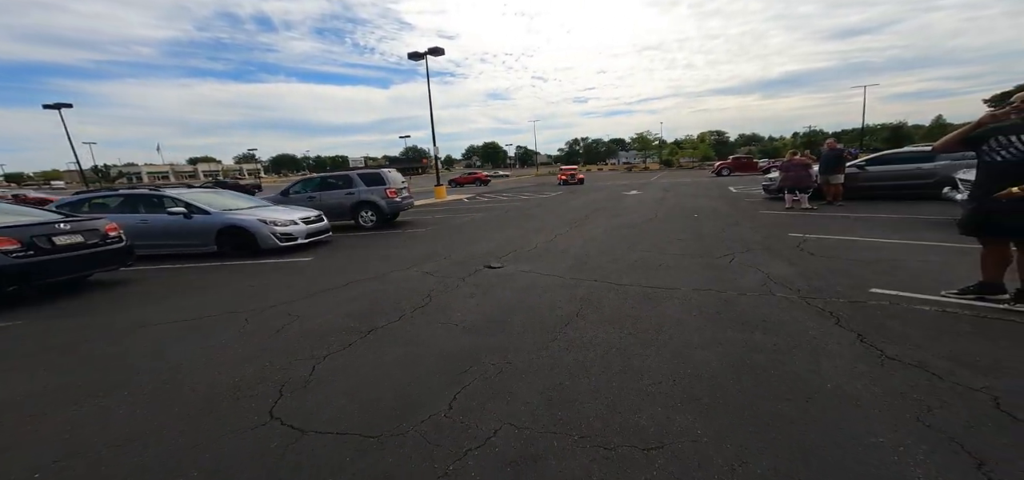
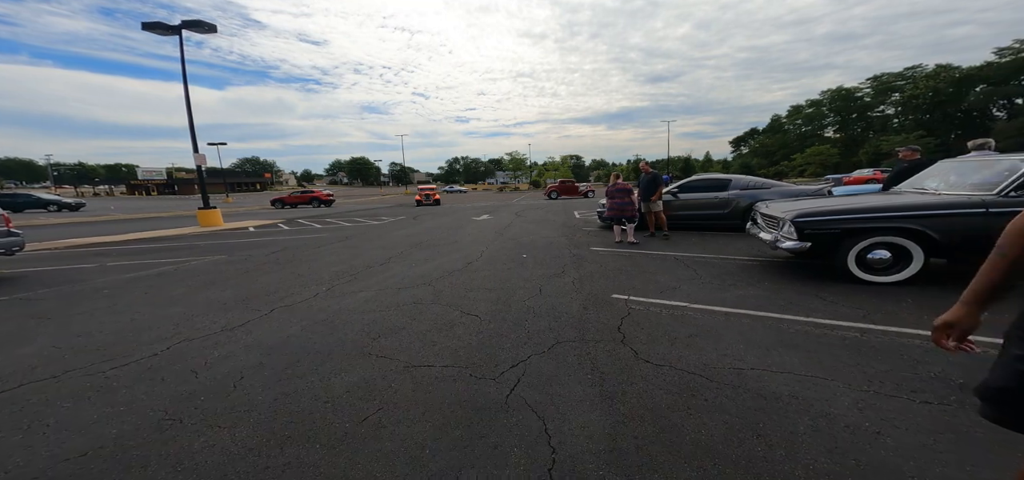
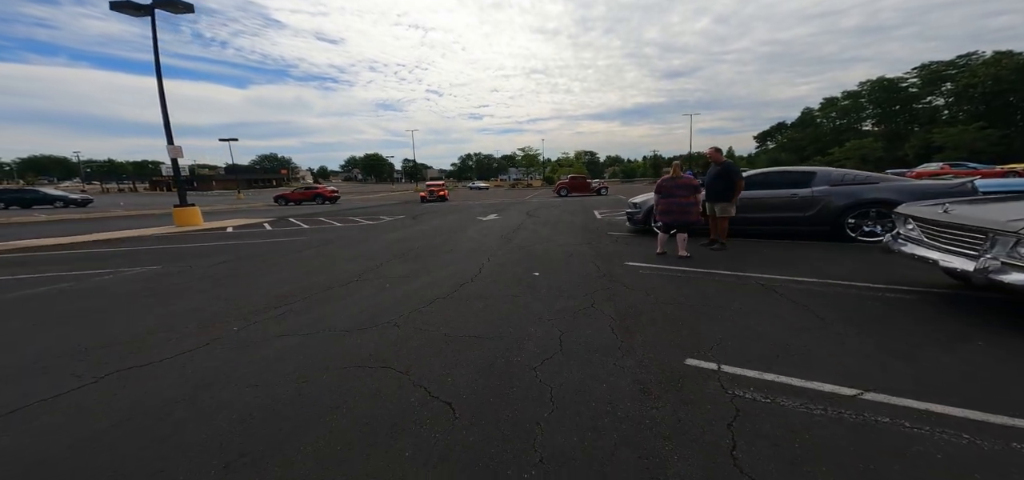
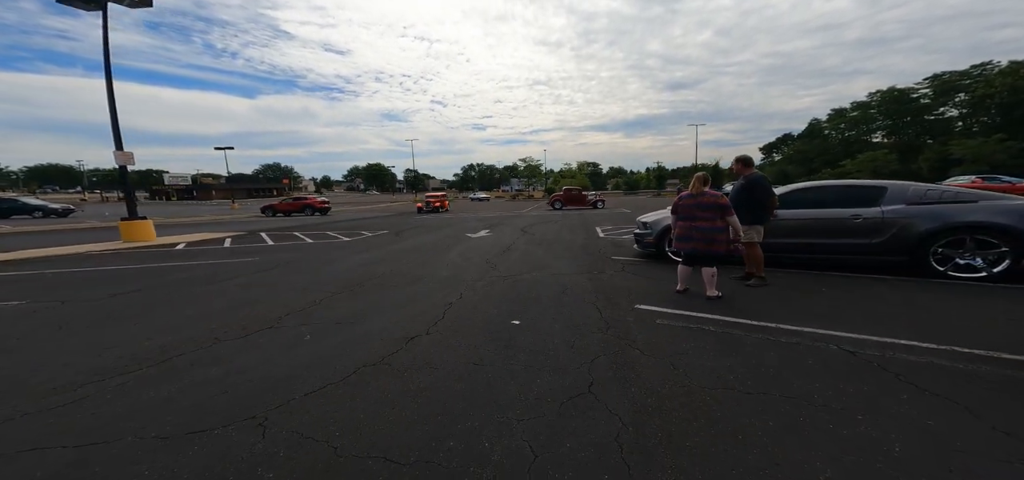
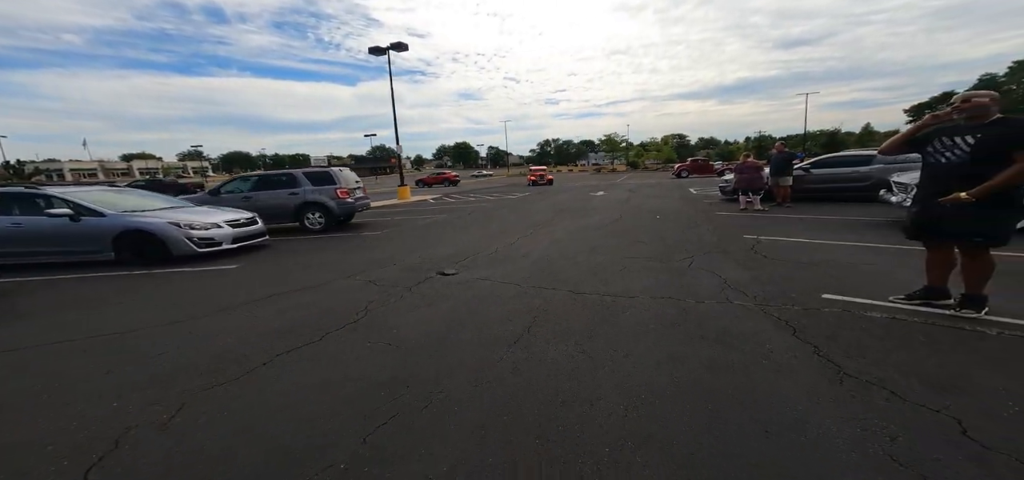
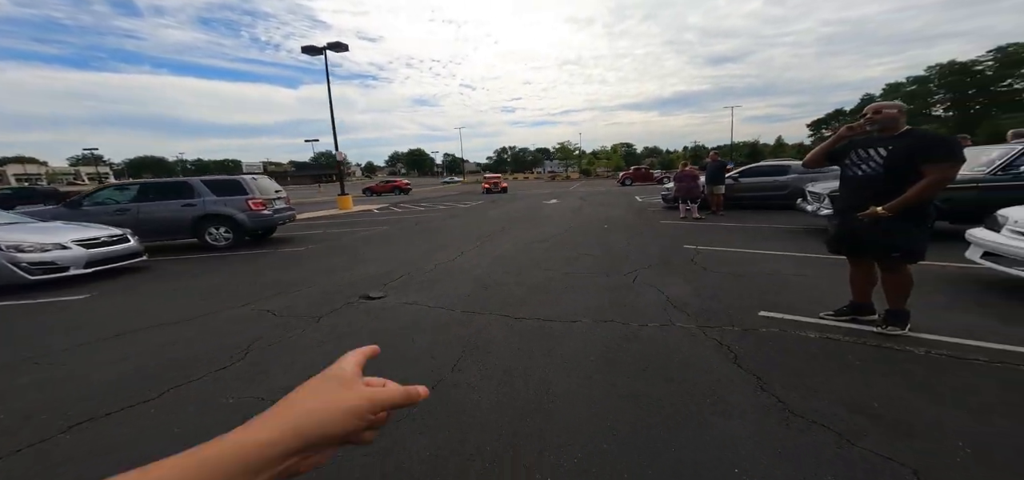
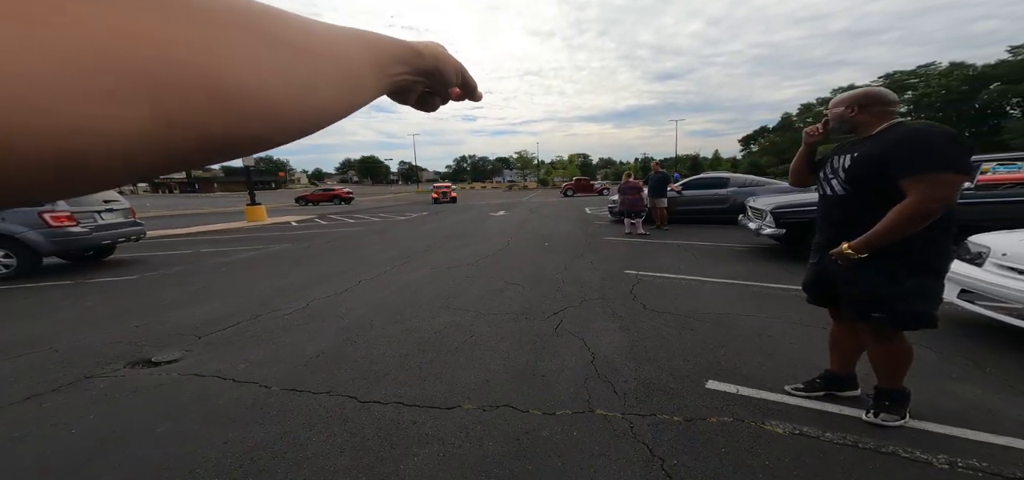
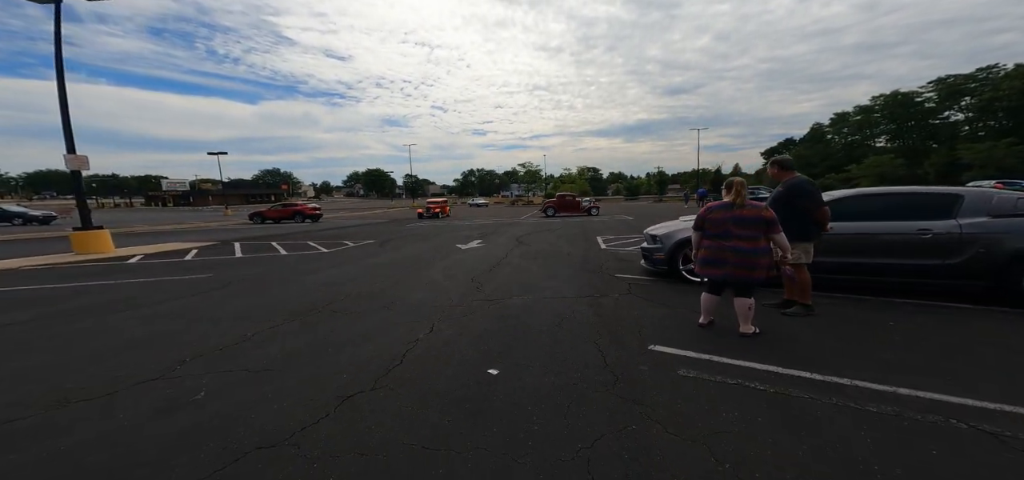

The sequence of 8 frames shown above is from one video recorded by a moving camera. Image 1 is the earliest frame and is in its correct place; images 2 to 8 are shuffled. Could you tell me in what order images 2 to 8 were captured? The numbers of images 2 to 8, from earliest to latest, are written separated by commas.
5, 6, 7, 2, 3, 4, 8
